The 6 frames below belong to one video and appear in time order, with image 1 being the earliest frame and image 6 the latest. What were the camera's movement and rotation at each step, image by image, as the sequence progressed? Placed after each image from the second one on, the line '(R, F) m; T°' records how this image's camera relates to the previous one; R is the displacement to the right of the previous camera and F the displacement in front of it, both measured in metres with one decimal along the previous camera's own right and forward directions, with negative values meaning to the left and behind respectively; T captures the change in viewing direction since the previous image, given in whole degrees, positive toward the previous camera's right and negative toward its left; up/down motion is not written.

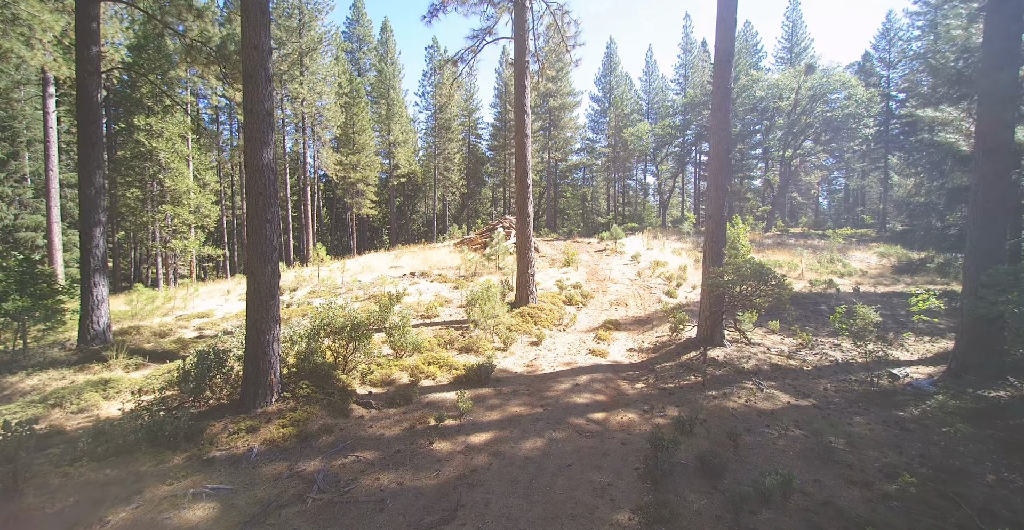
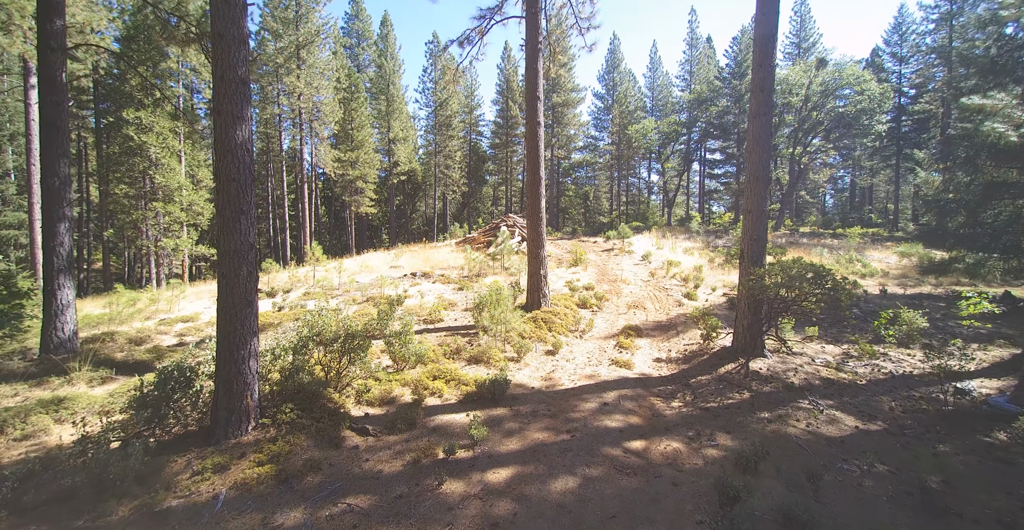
(-0.3, +1.0) m; 0°
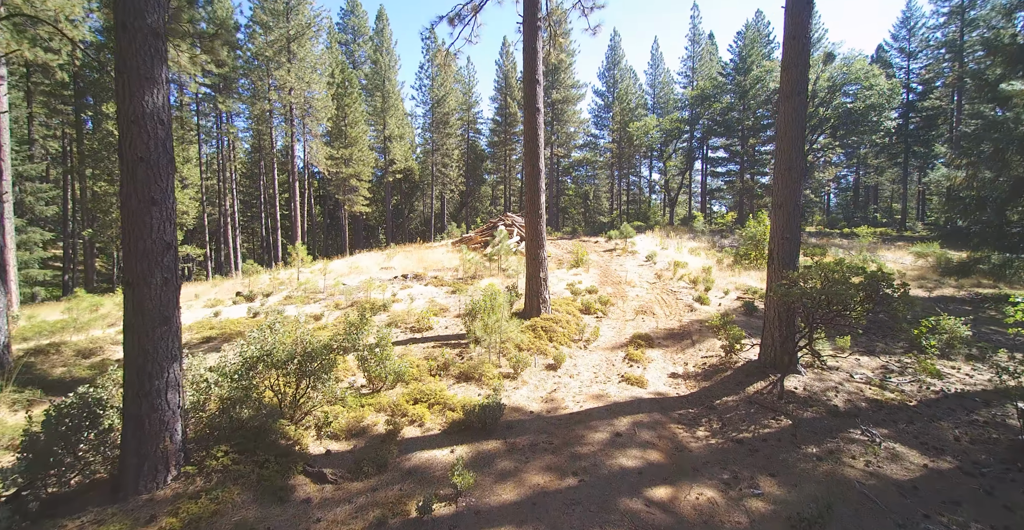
(+0.1, +1.1) m; 0°
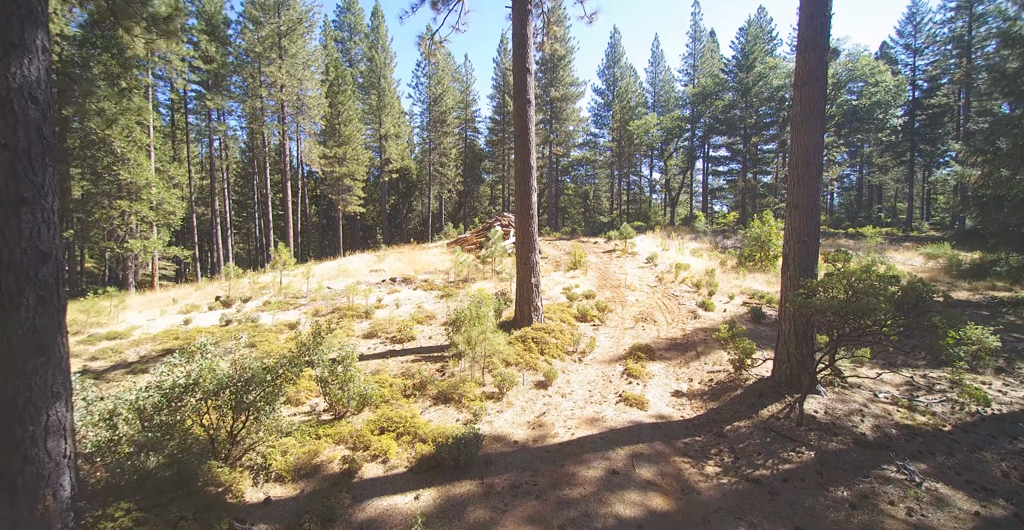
(+0.2, +0.8) m; 0°
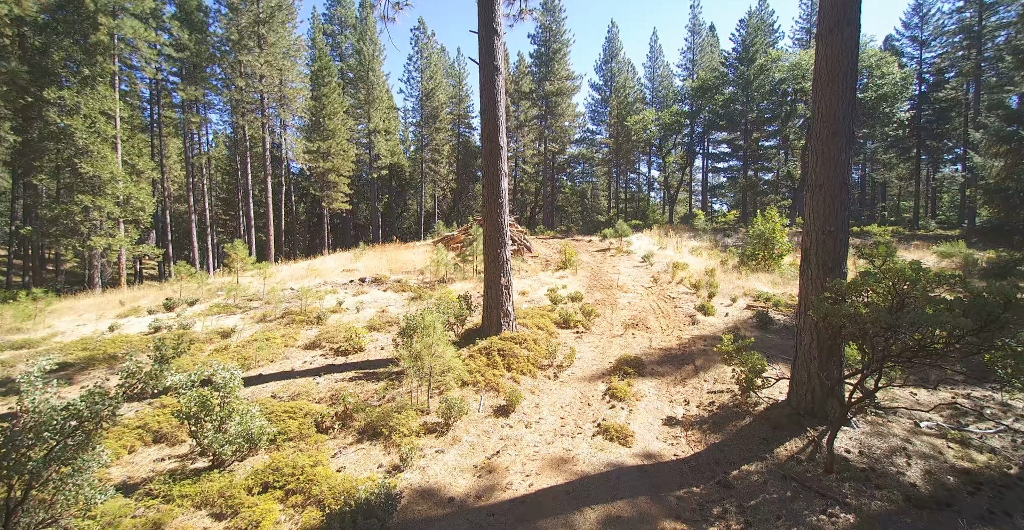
(+0.6, +1.3) m; 0°
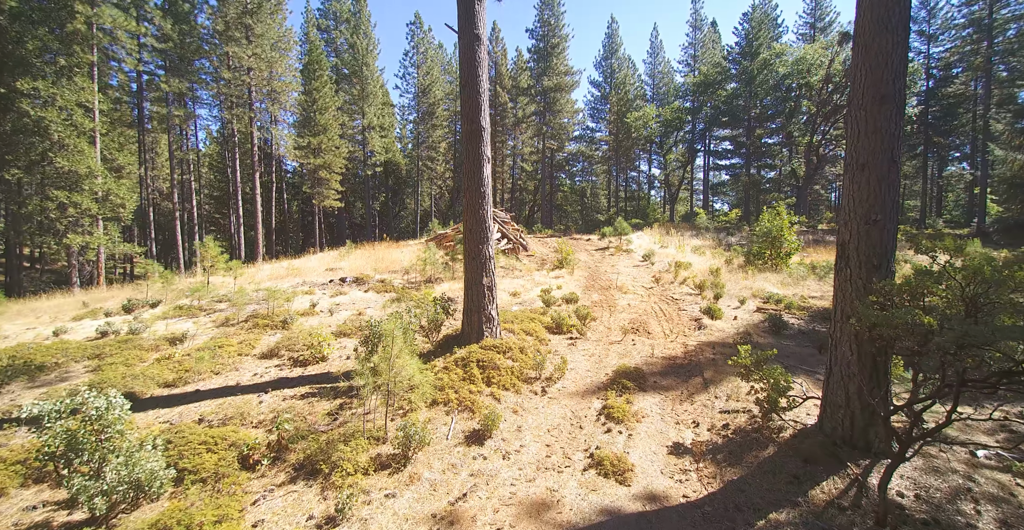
(+0.2, +0.9) m; 0°
